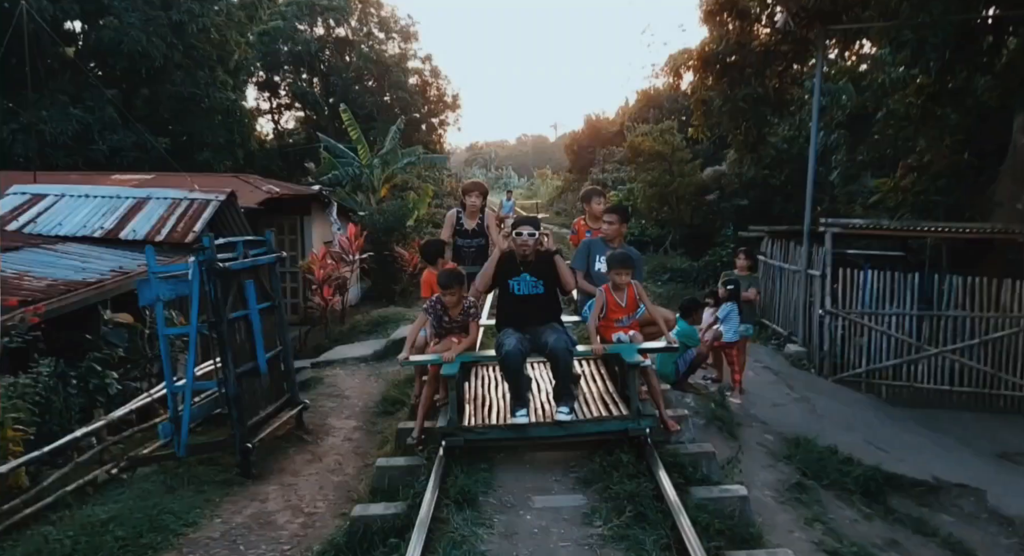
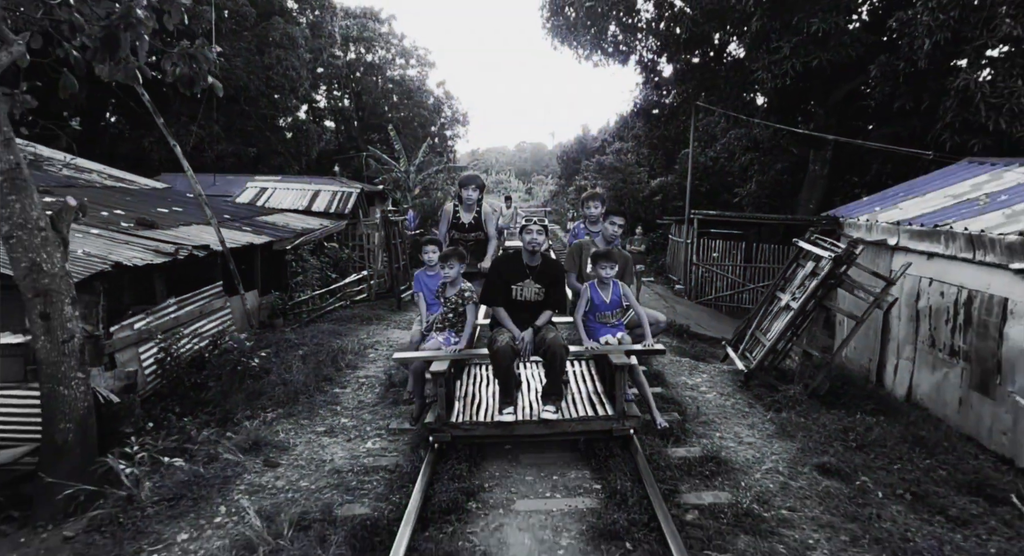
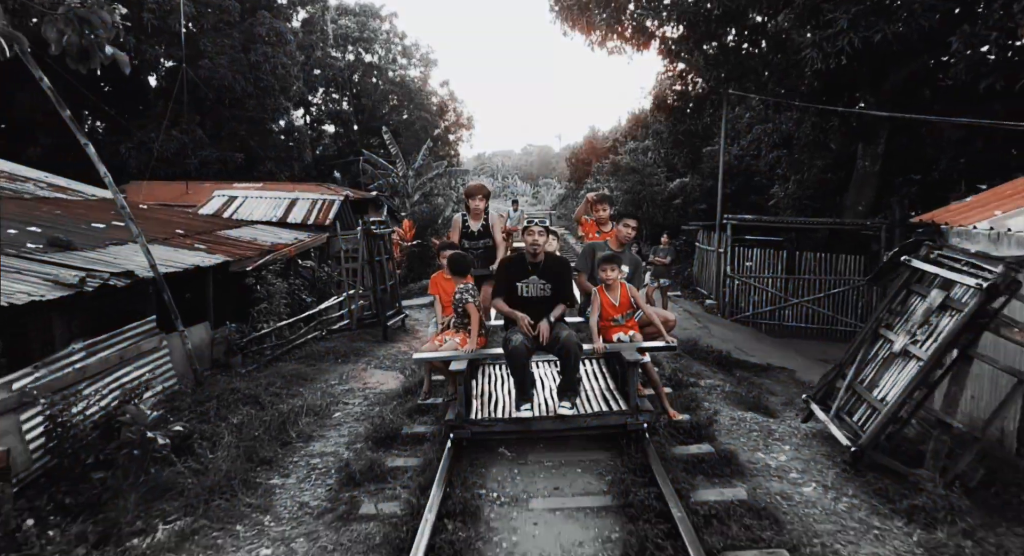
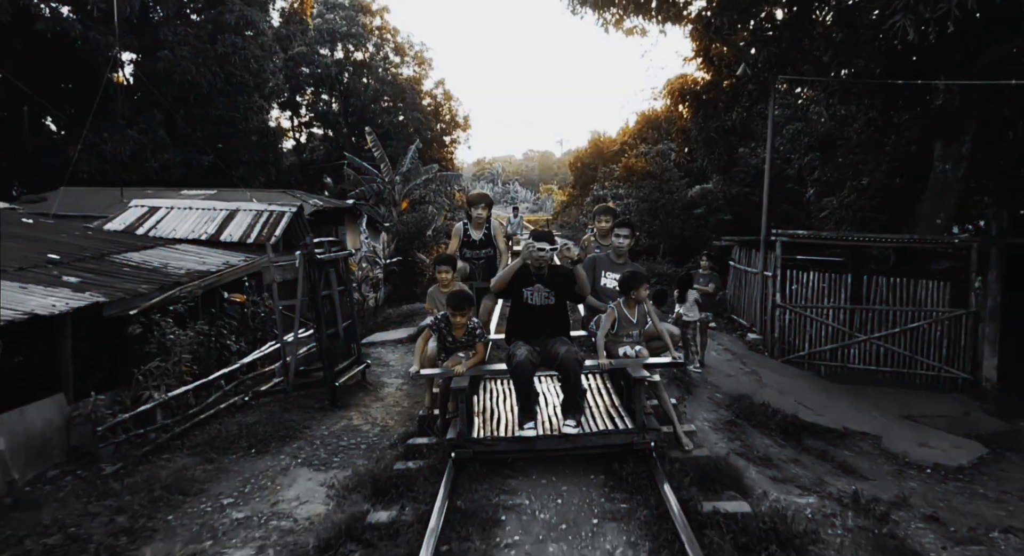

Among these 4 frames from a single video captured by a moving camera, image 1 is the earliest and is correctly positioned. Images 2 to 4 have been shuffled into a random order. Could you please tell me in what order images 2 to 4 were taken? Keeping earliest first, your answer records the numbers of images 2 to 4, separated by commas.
4, 3, 2
